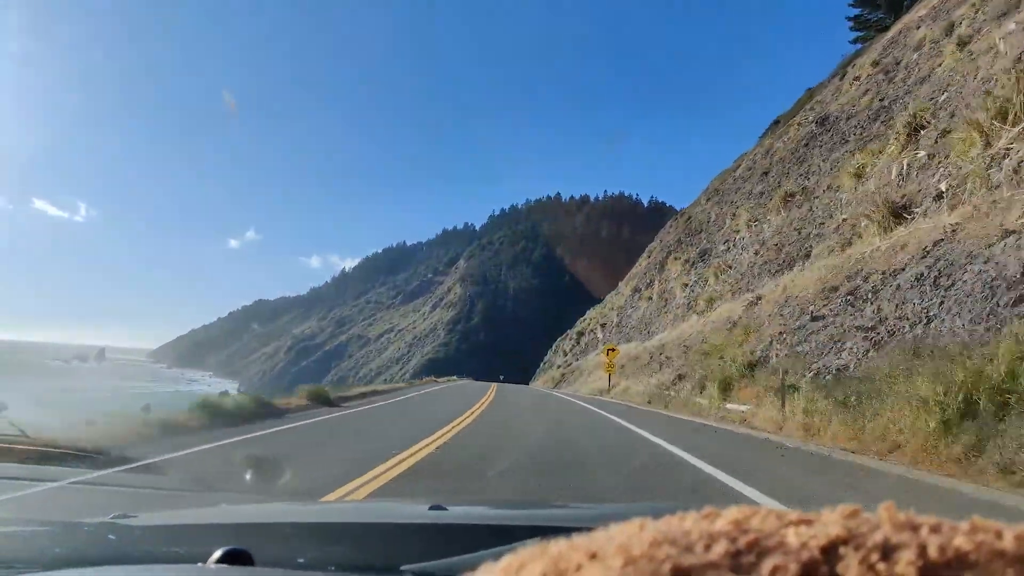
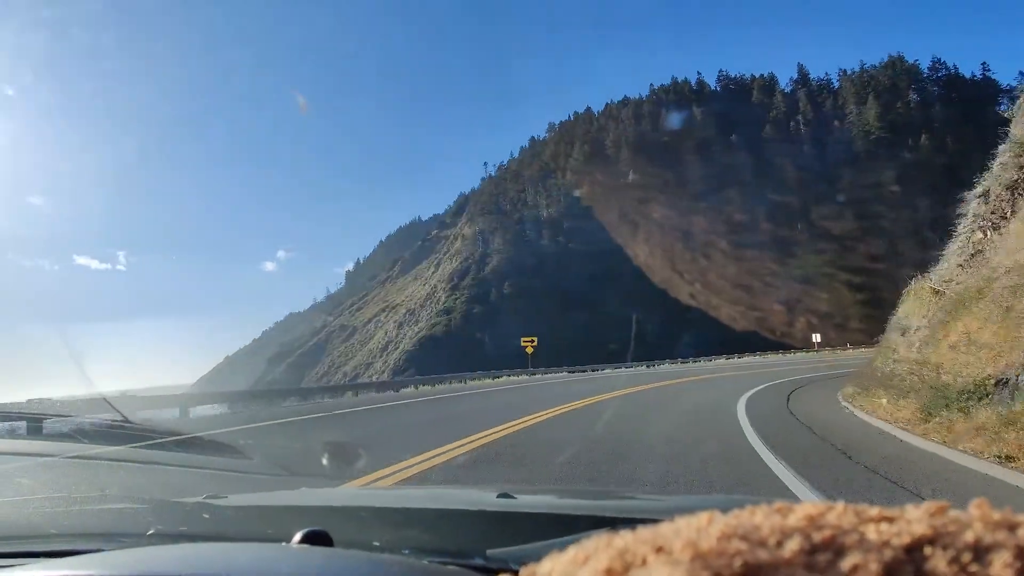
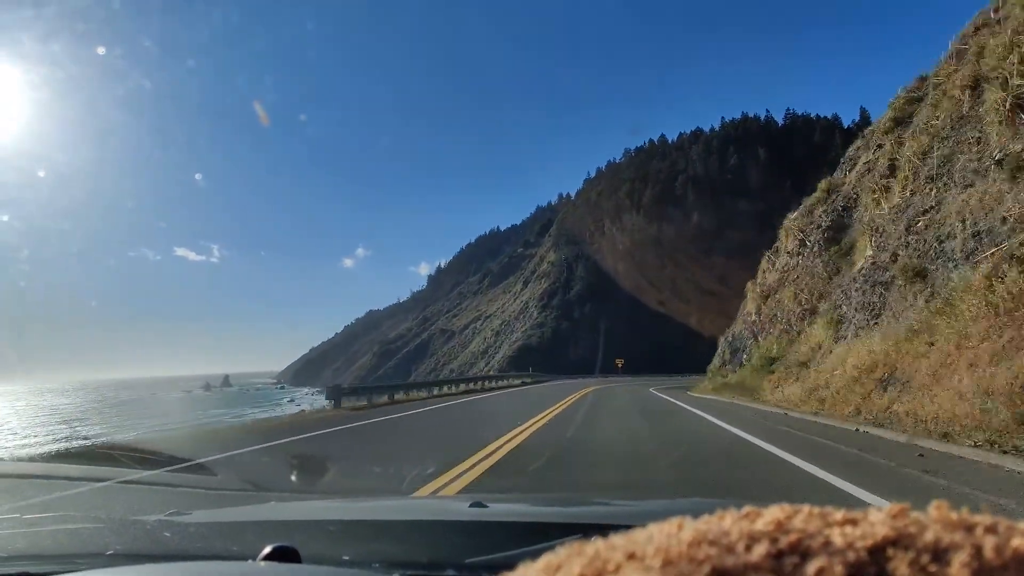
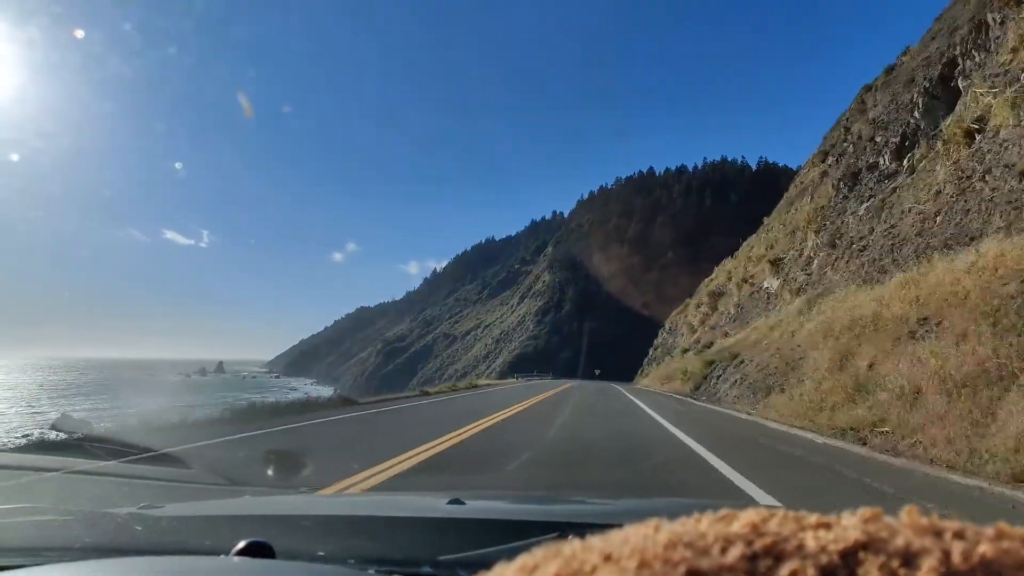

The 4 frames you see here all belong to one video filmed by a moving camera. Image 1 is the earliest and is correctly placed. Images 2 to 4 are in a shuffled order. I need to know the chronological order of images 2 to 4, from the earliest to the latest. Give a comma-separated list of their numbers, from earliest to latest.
4, 3, 2
